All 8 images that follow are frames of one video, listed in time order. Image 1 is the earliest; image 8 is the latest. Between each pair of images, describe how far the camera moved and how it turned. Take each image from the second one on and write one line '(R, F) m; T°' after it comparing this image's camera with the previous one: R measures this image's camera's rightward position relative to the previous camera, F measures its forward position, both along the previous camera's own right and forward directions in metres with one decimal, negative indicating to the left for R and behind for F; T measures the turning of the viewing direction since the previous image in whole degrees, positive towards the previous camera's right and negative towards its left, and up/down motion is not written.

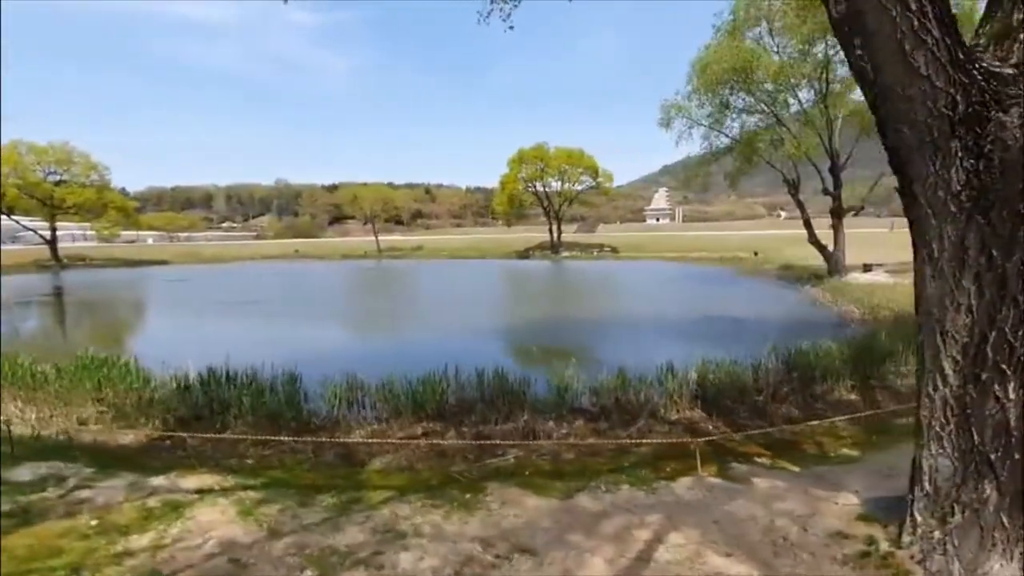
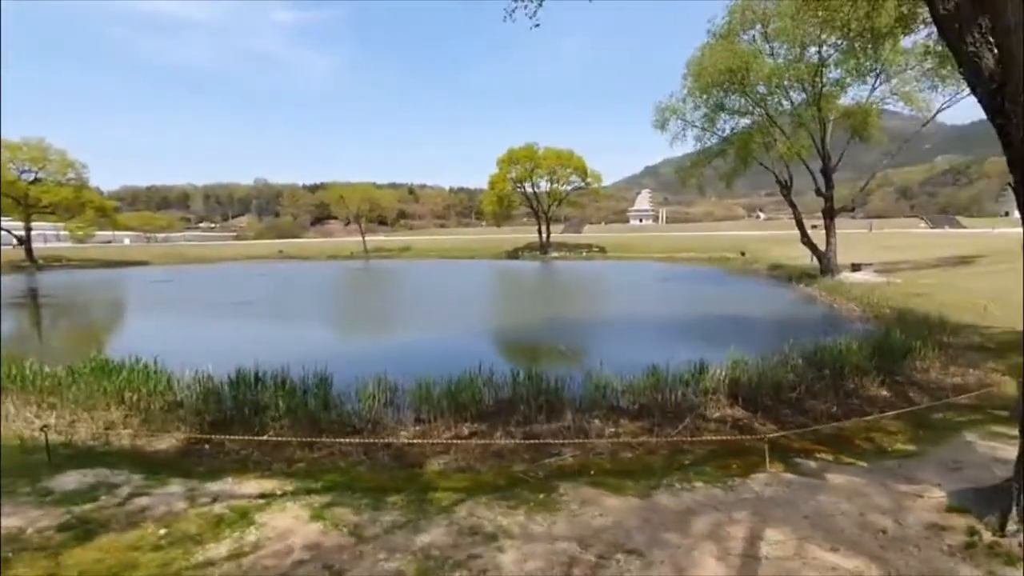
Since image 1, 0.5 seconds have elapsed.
(-0.7, +0.1) m; +2°
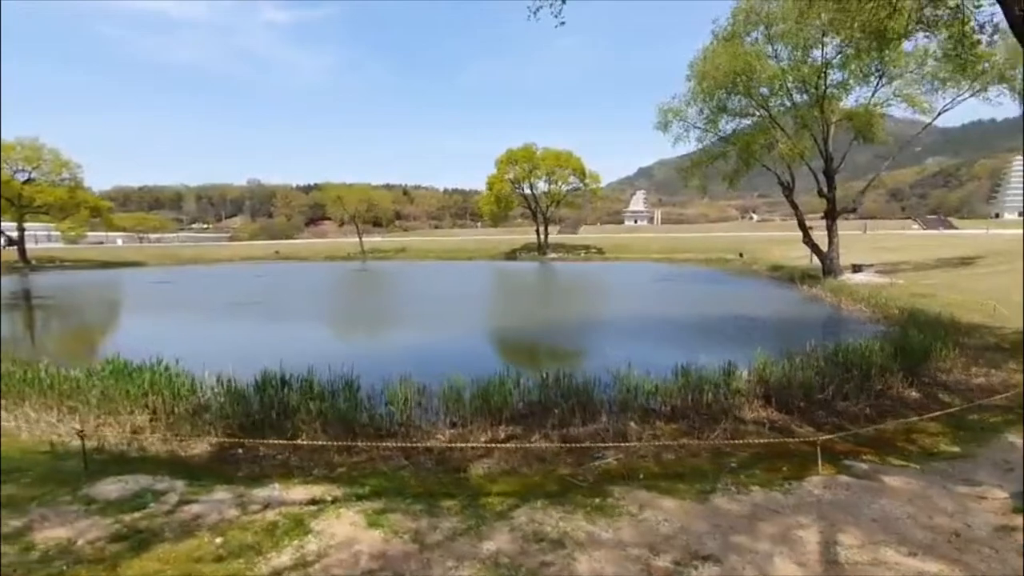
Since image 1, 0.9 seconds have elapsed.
(-0.4, +0.1) m; +1°
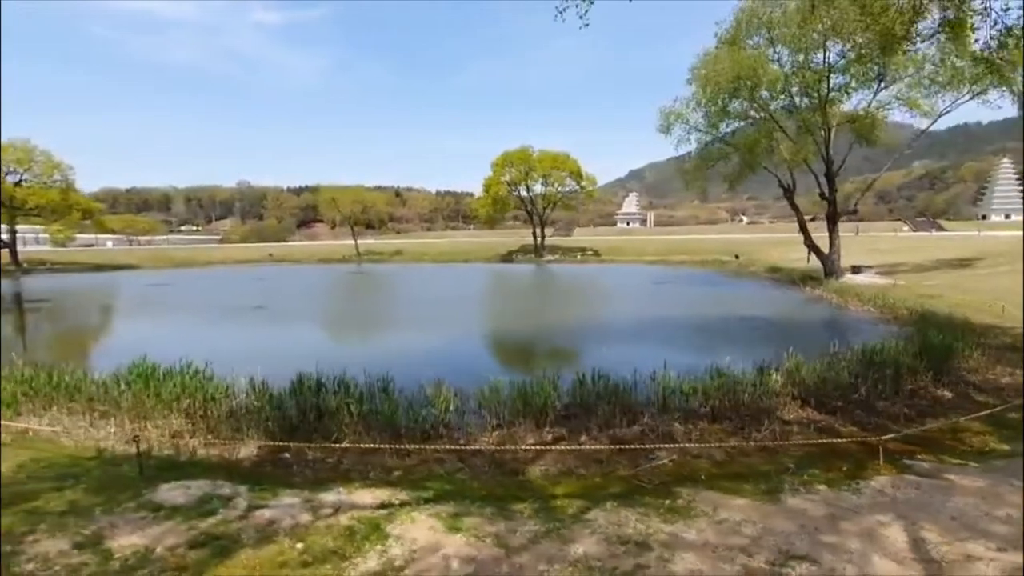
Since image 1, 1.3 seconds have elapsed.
(-0.5, +0.1) m; +1°
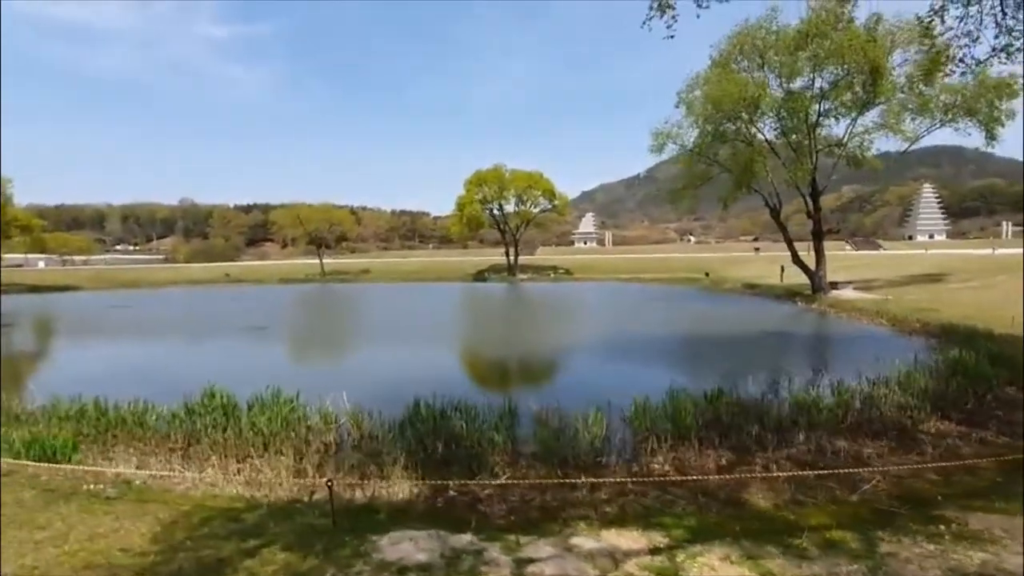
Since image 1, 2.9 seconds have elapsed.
(-1.9, +0.7) m; +6°
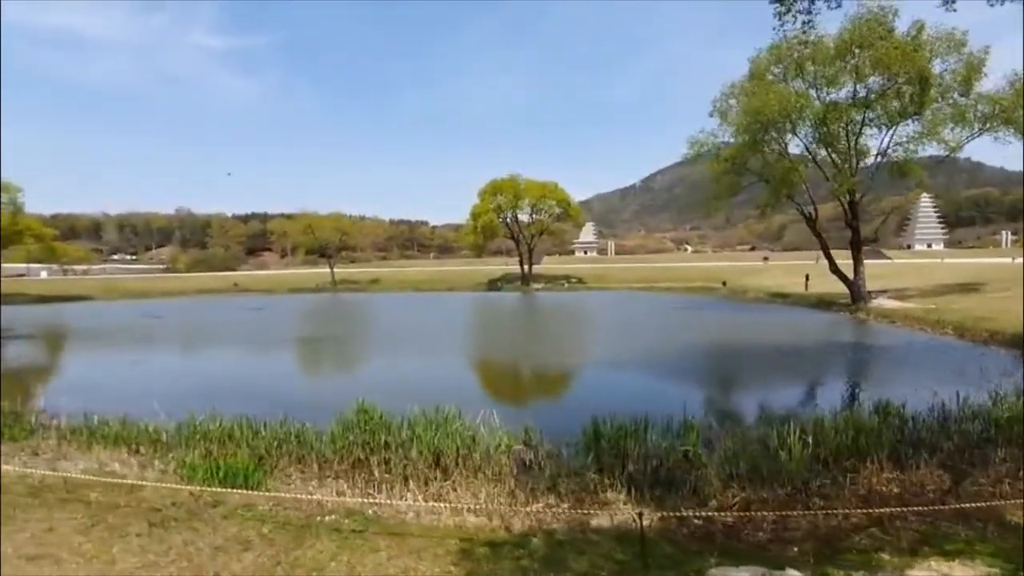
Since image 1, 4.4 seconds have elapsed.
(-1.7, +0.4) m; +2°
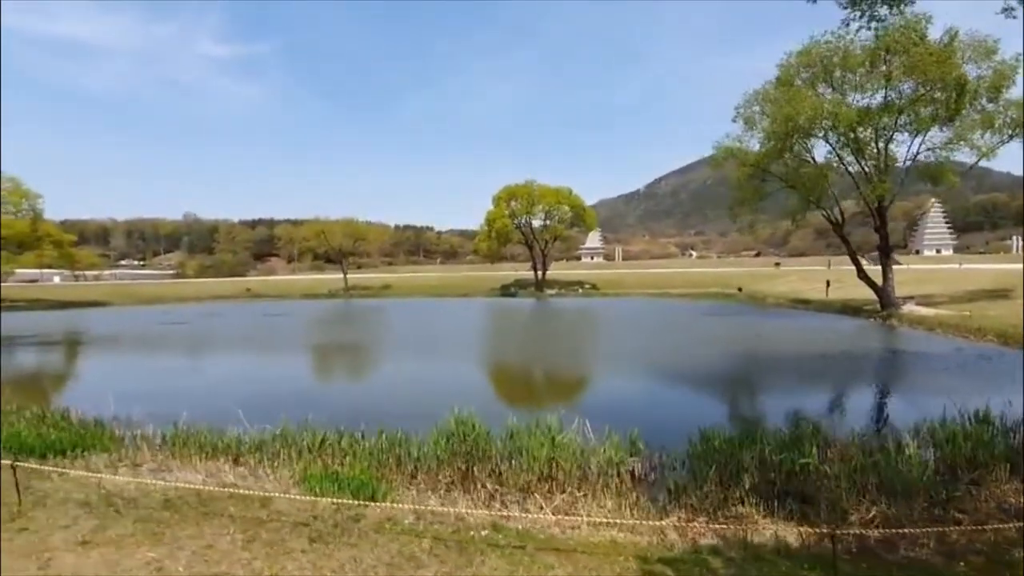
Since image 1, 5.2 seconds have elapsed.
(-0.9, +0.1) m; 0°
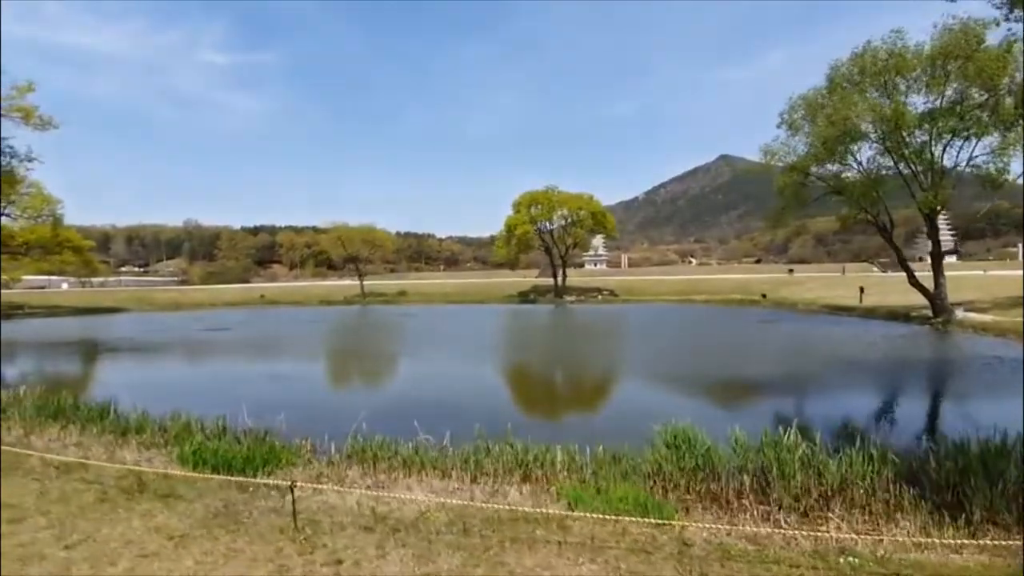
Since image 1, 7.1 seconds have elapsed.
(-1.9, +0.5) m; +1°
